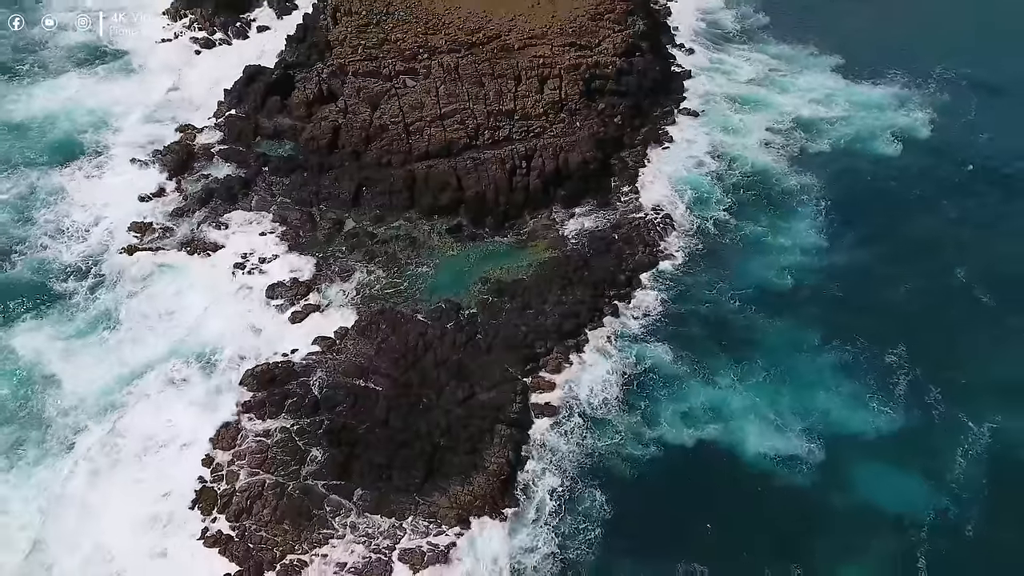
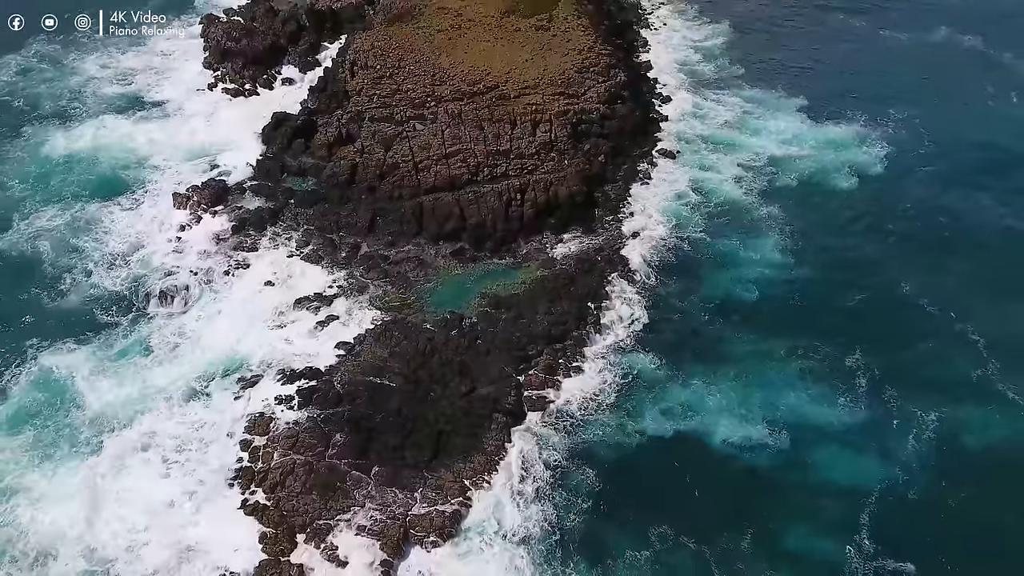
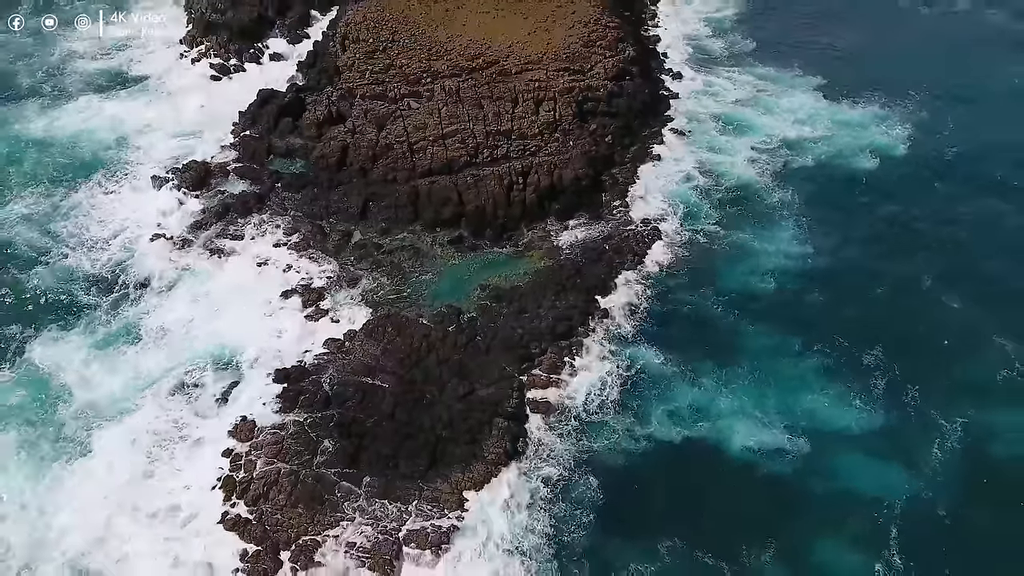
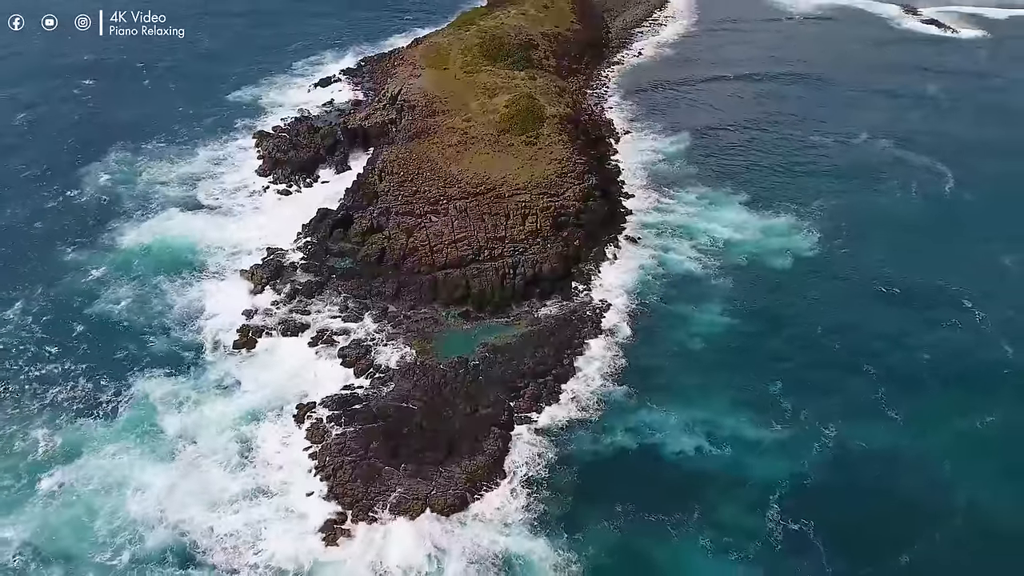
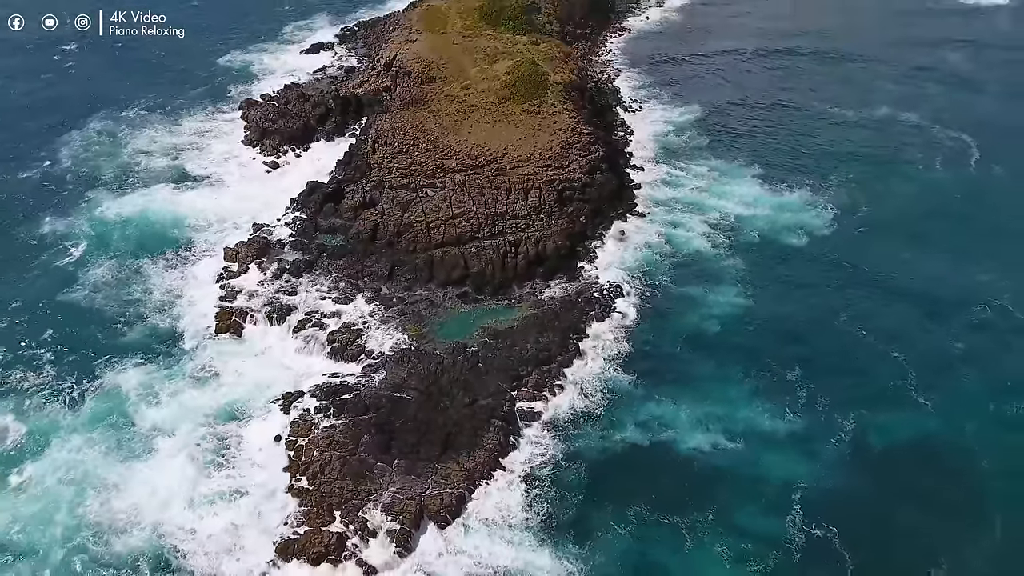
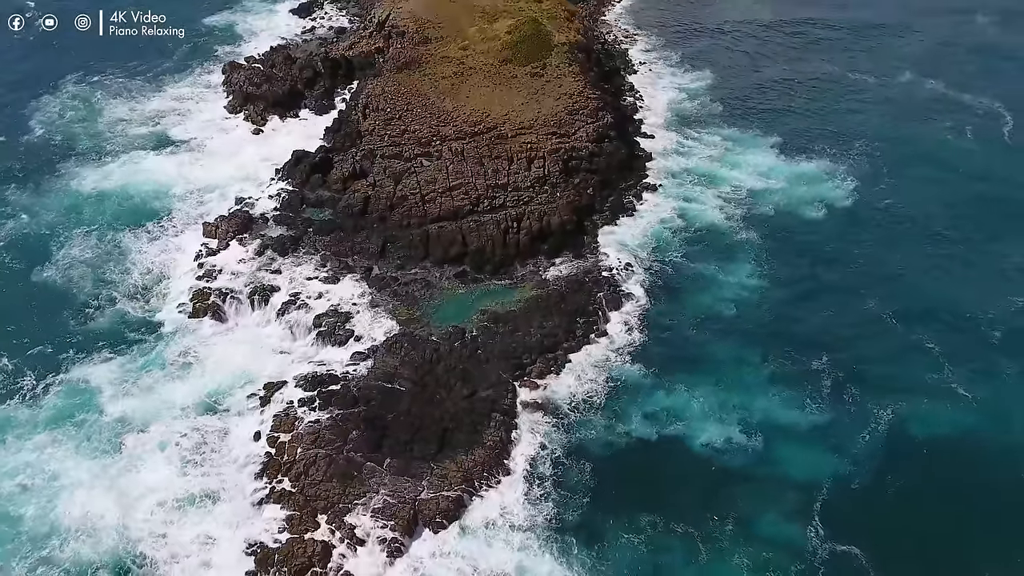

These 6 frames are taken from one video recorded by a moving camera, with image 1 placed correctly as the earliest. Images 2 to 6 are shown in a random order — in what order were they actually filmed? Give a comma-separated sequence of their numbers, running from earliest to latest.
3, 2, 6, 5, 4
